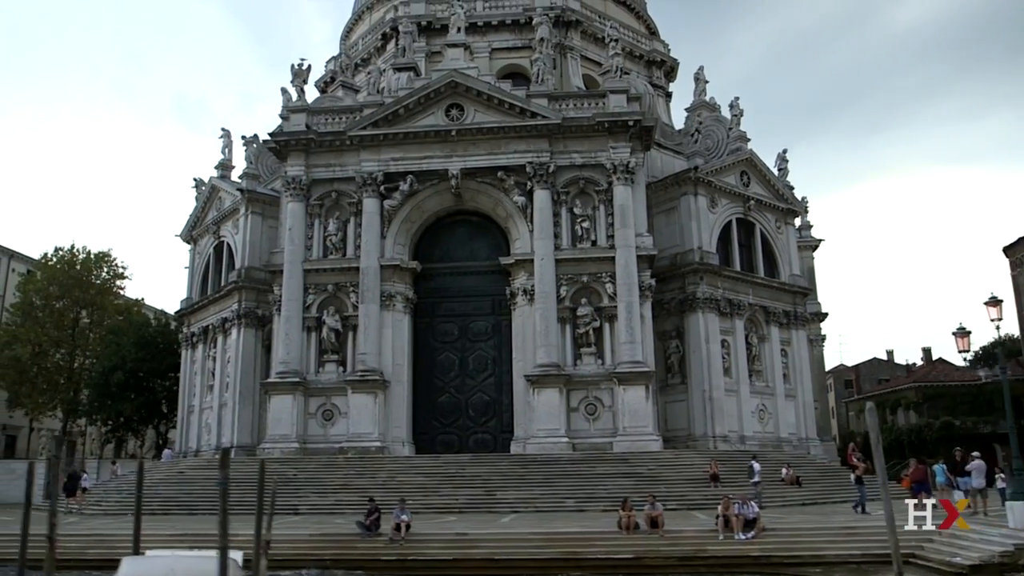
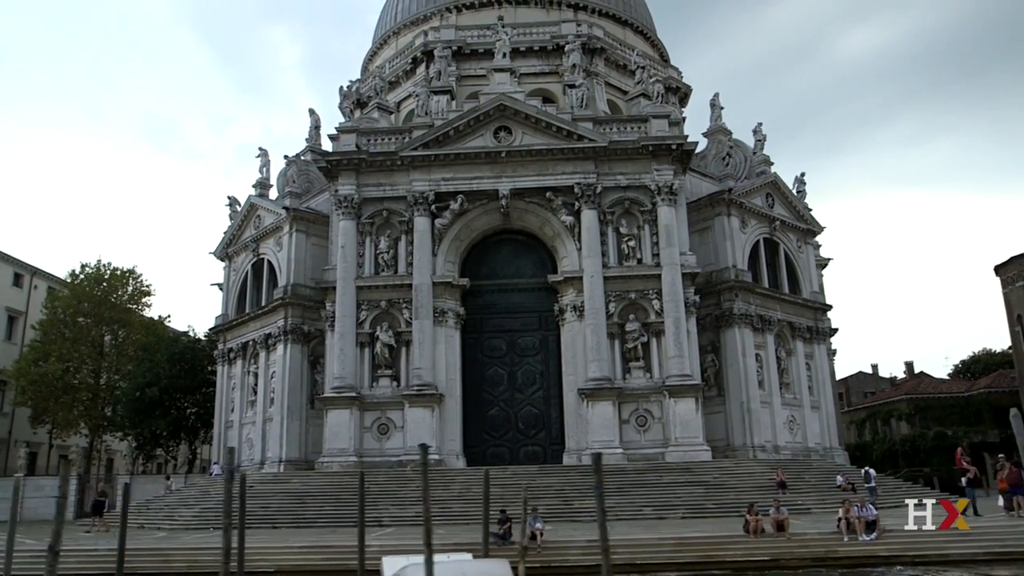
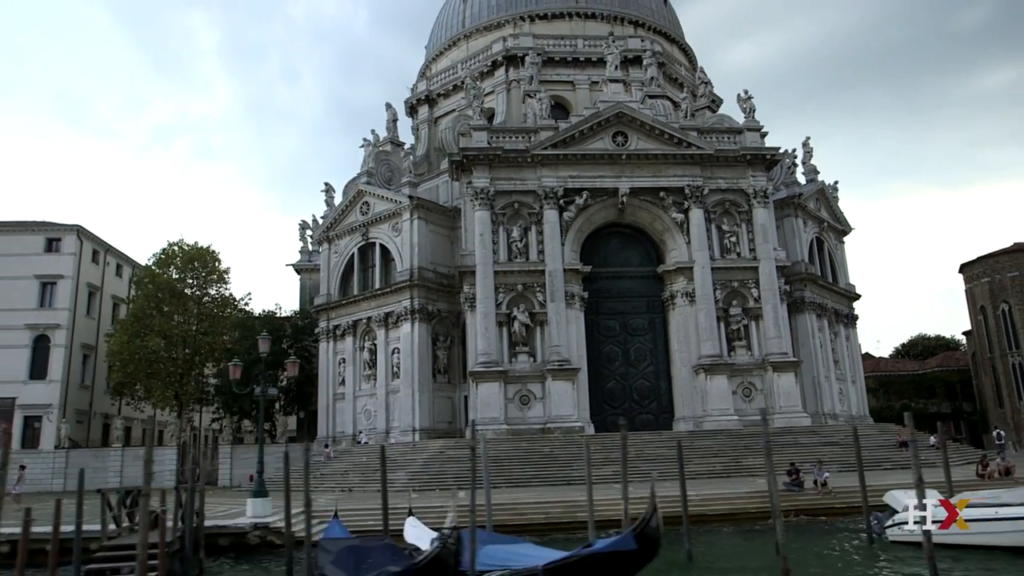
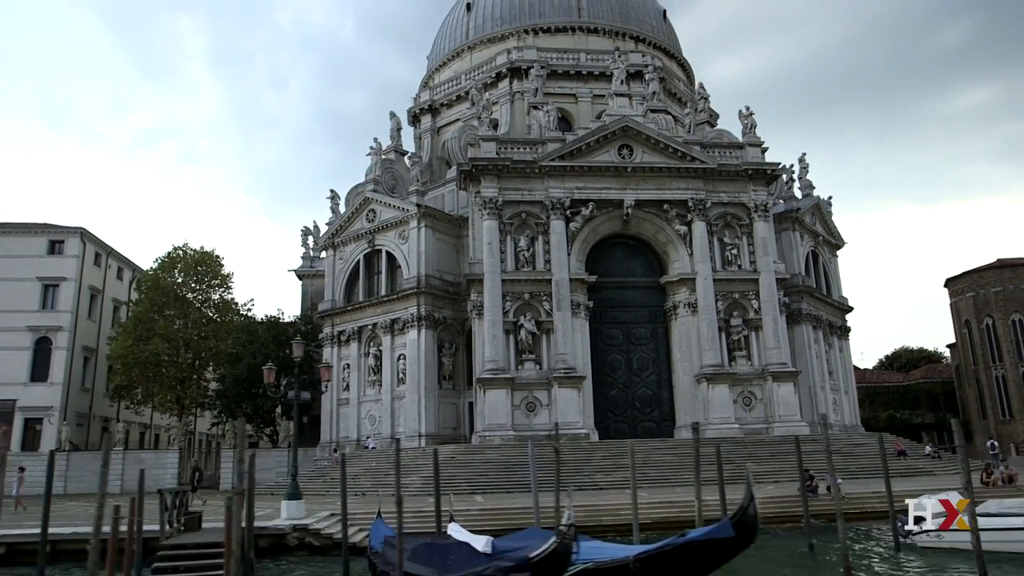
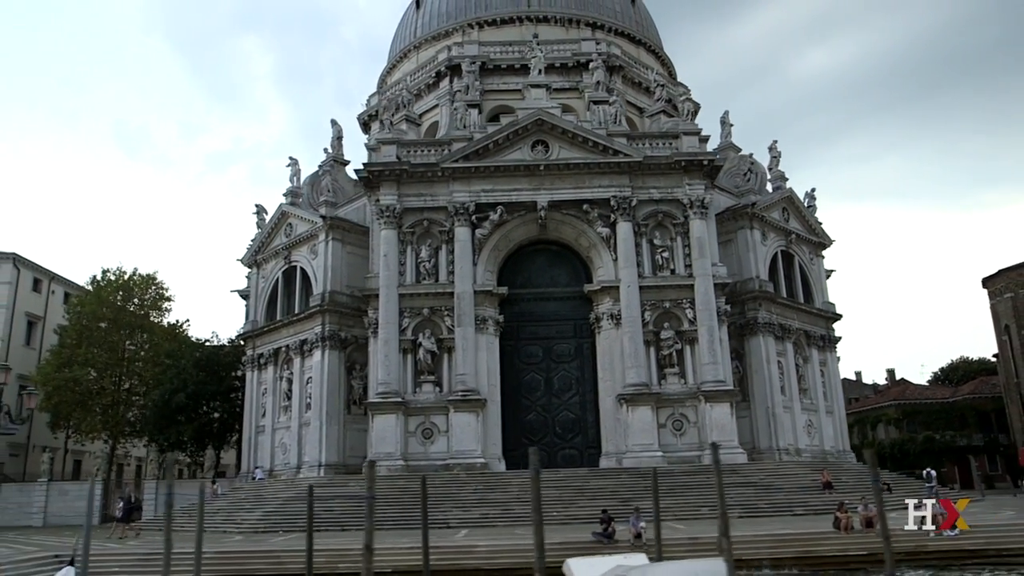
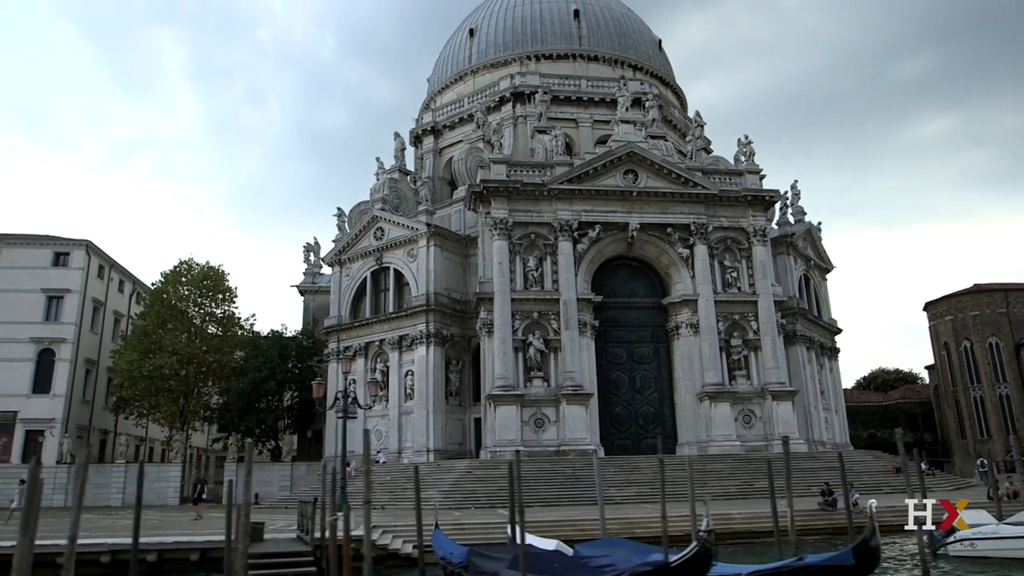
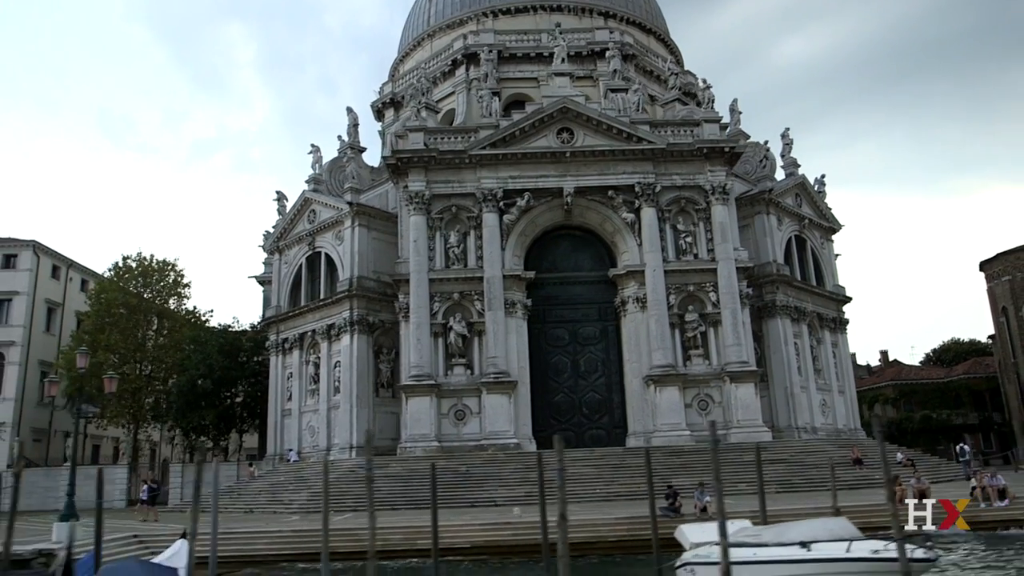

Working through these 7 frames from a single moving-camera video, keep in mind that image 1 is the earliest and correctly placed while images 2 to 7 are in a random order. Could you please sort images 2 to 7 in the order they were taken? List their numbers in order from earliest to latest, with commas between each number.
2, 5, 7, 3, 4, 6
